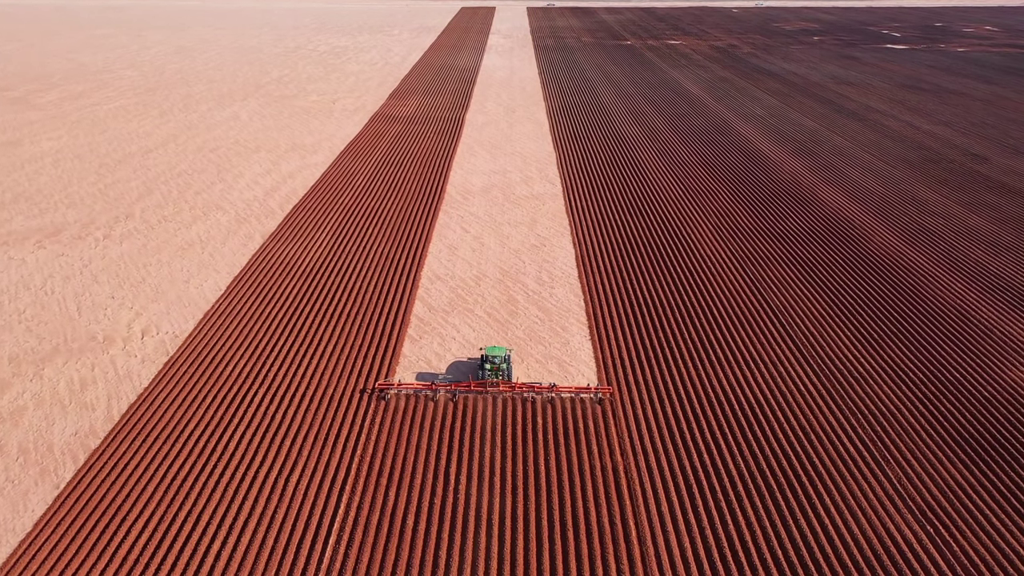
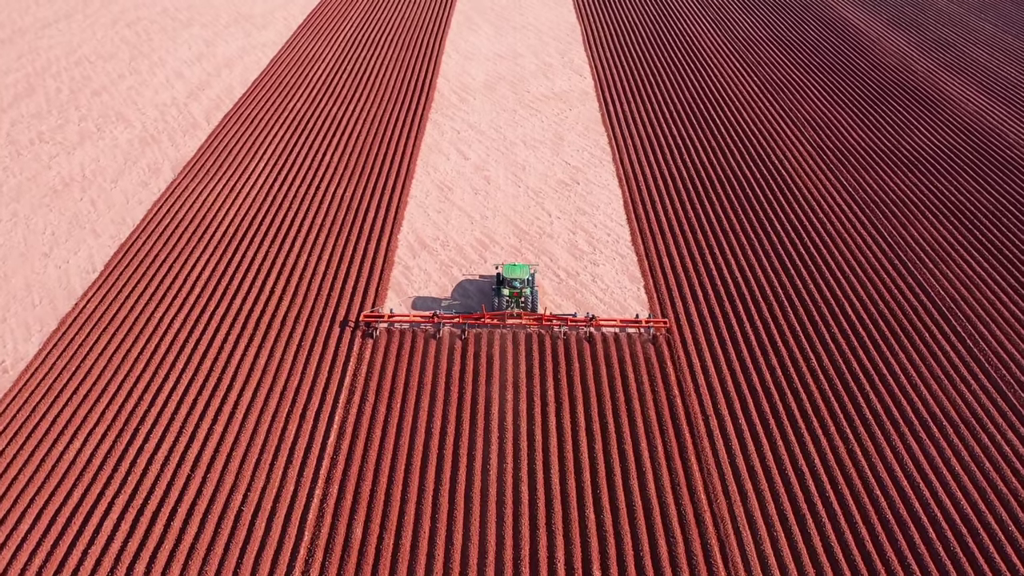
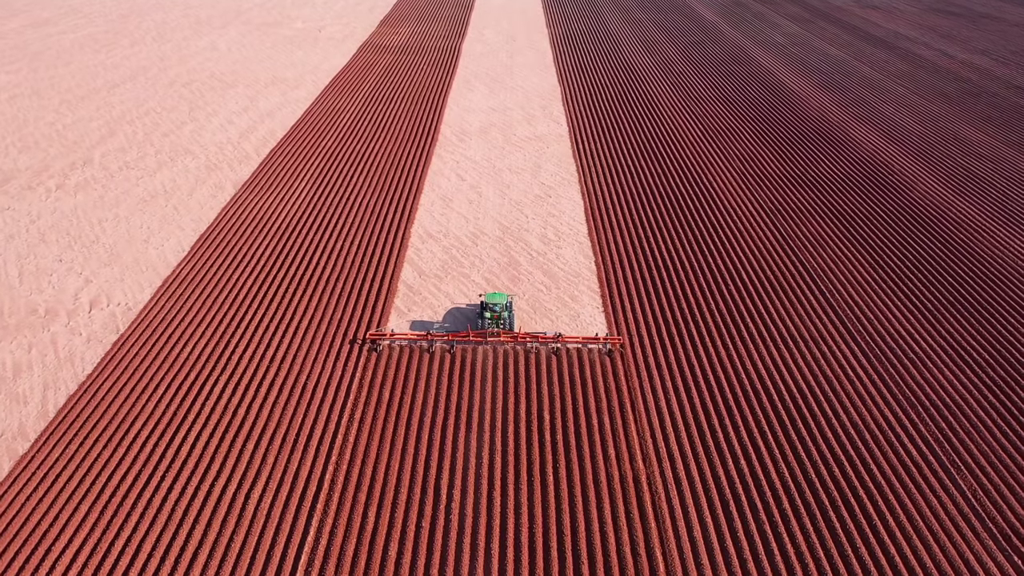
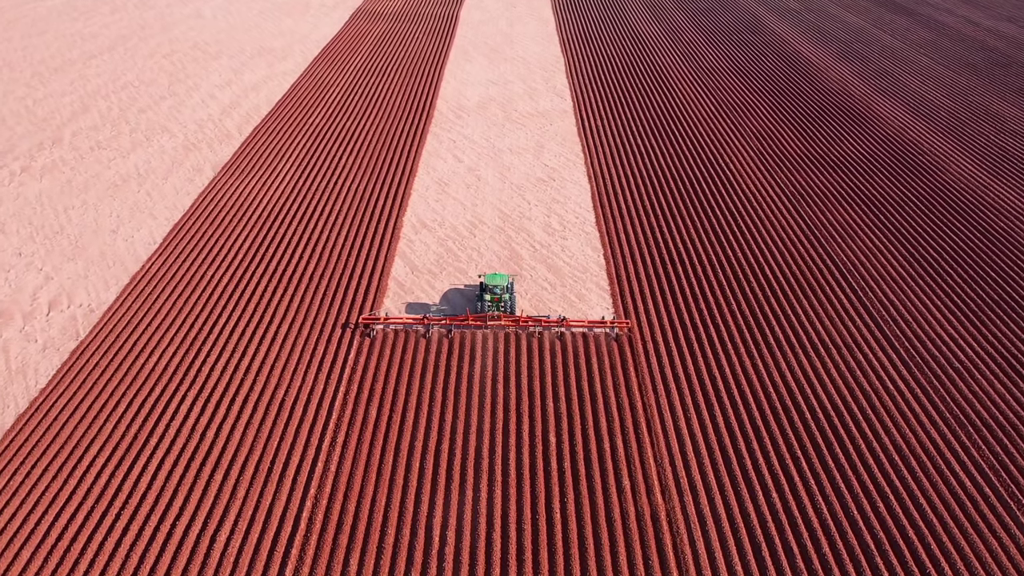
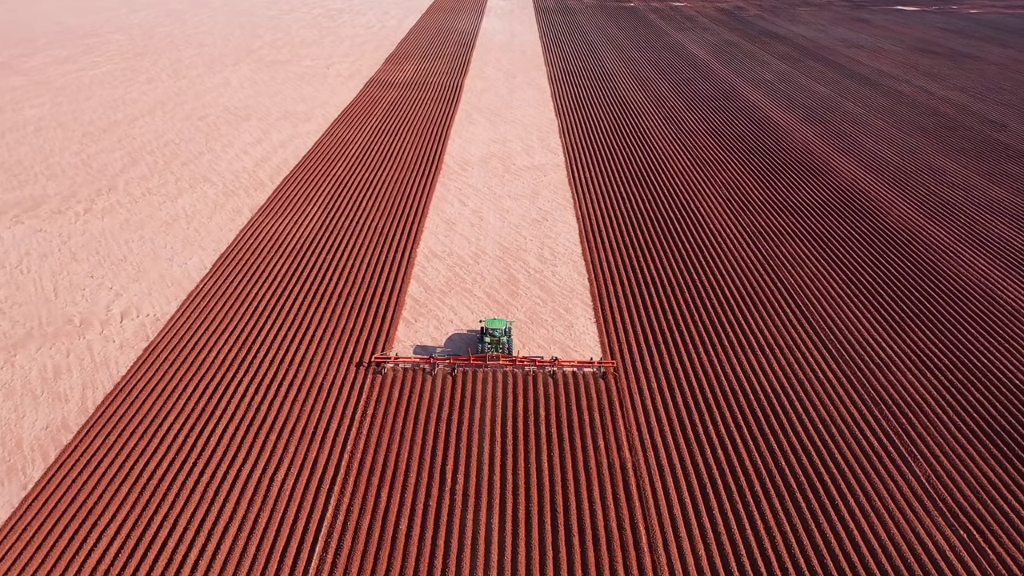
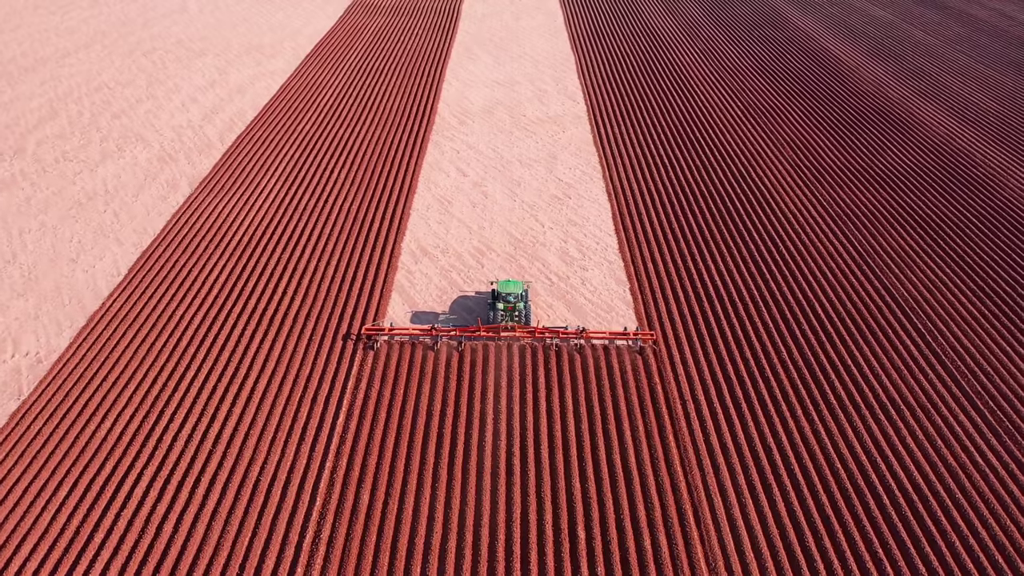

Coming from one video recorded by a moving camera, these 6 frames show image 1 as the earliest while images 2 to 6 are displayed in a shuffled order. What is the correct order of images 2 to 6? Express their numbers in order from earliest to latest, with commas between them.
5, 3, 4, 6, 2
